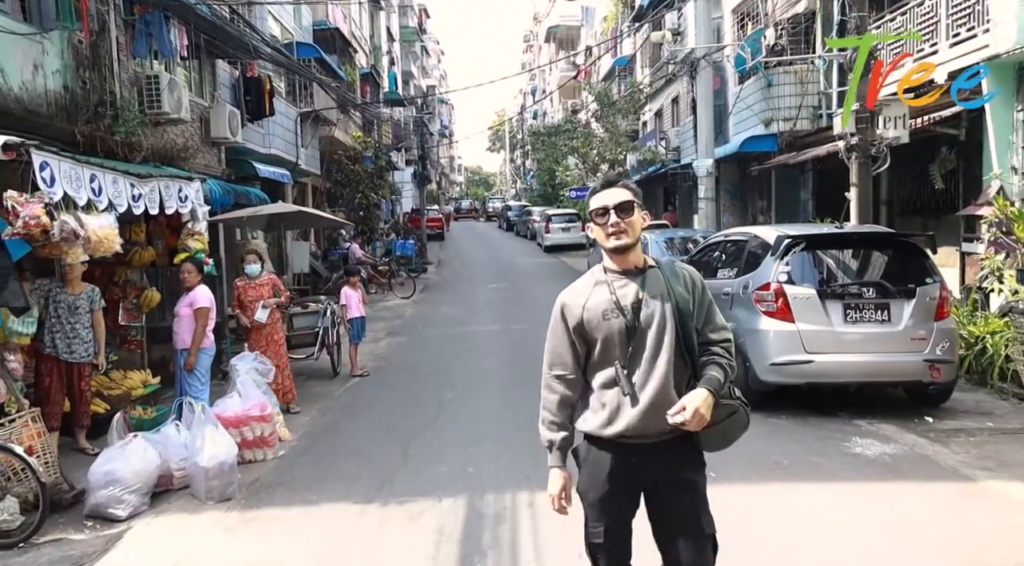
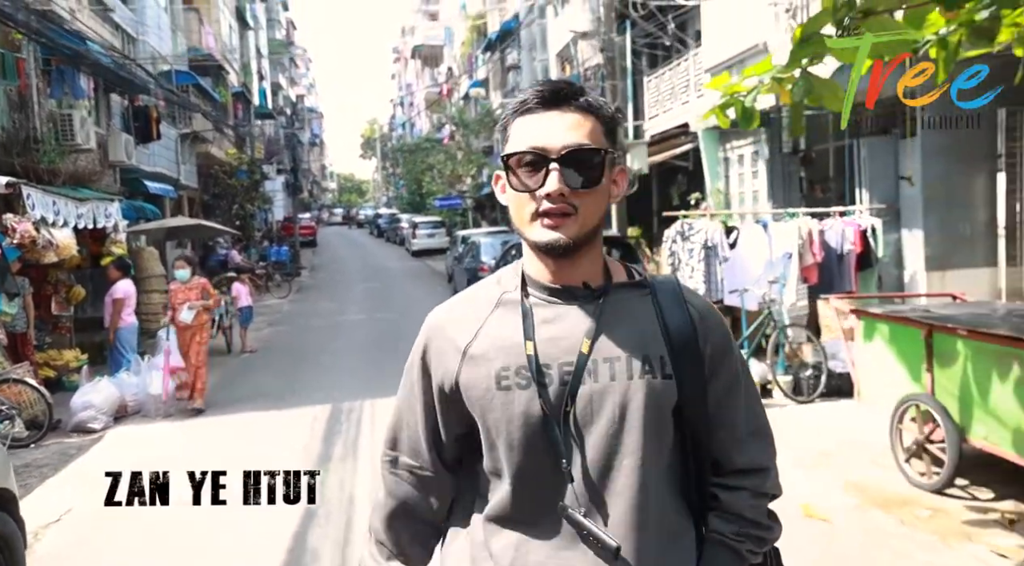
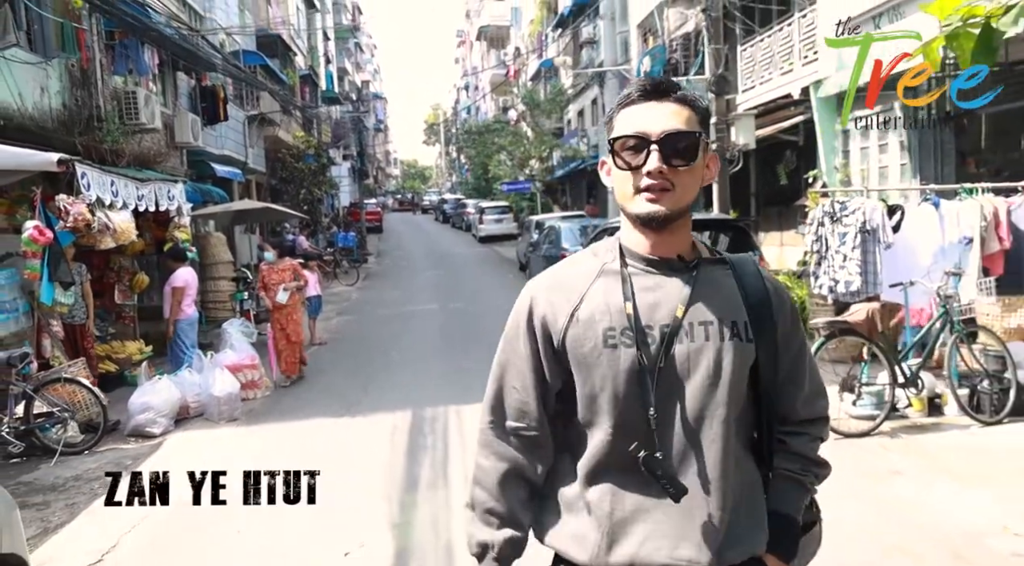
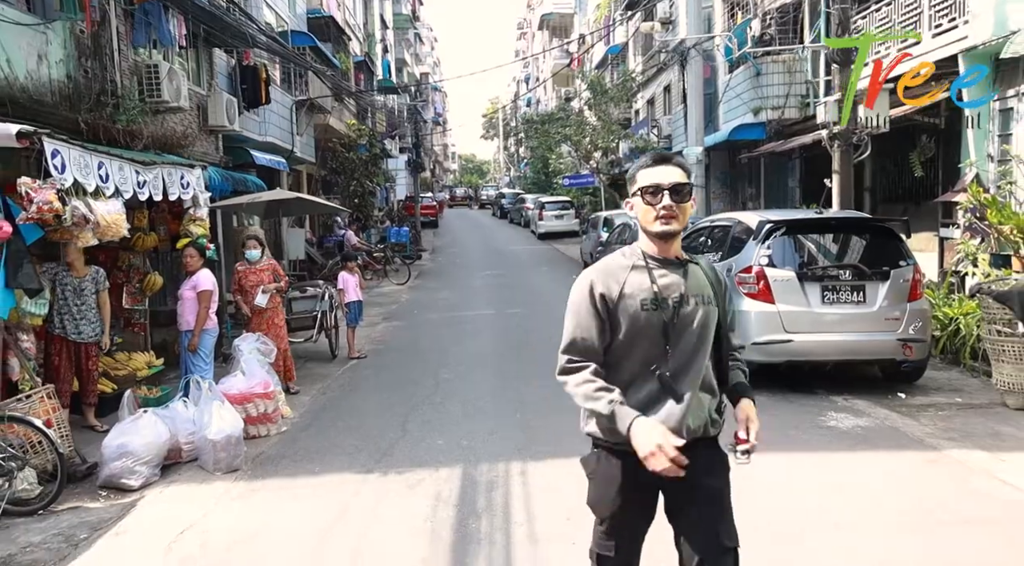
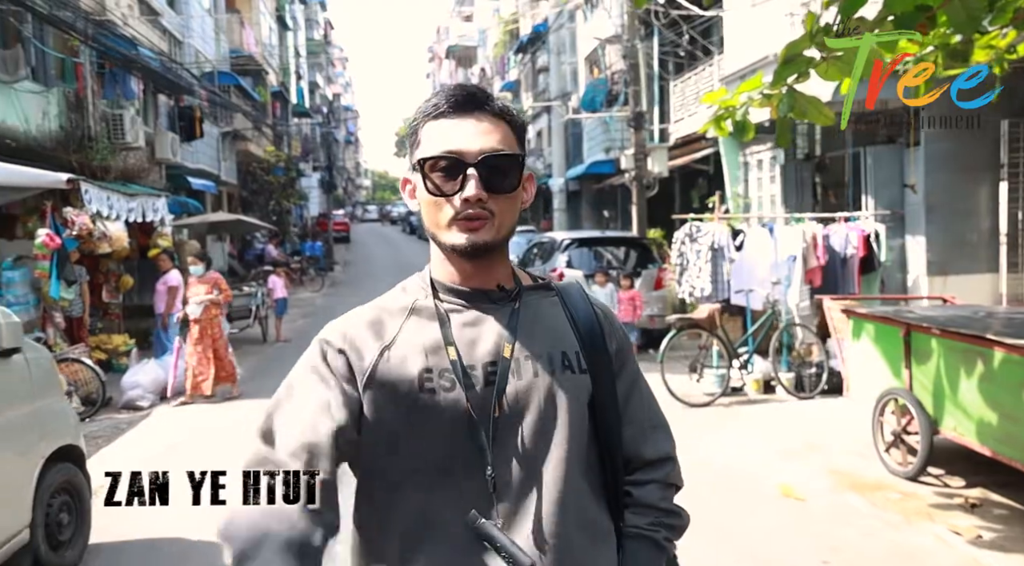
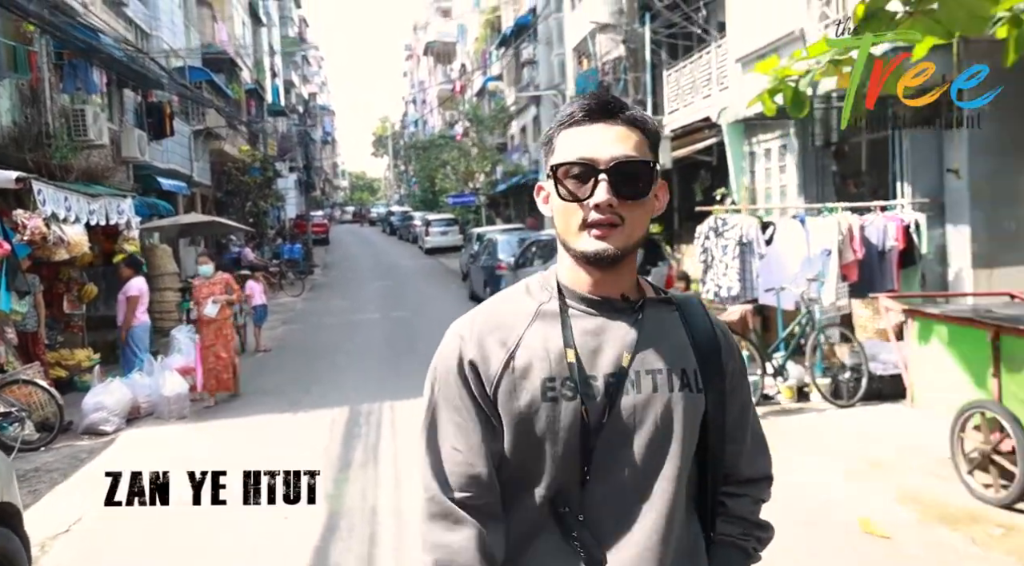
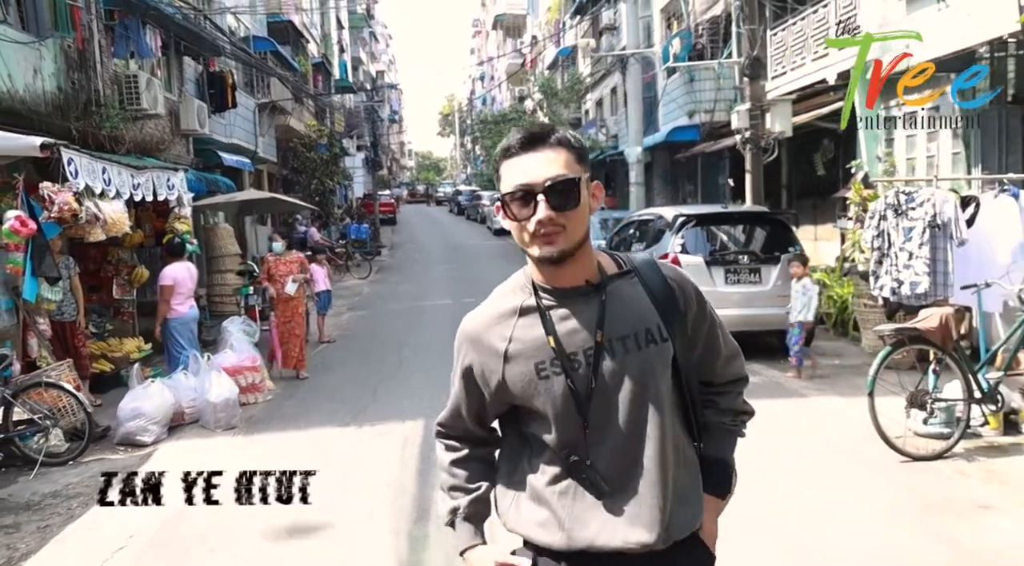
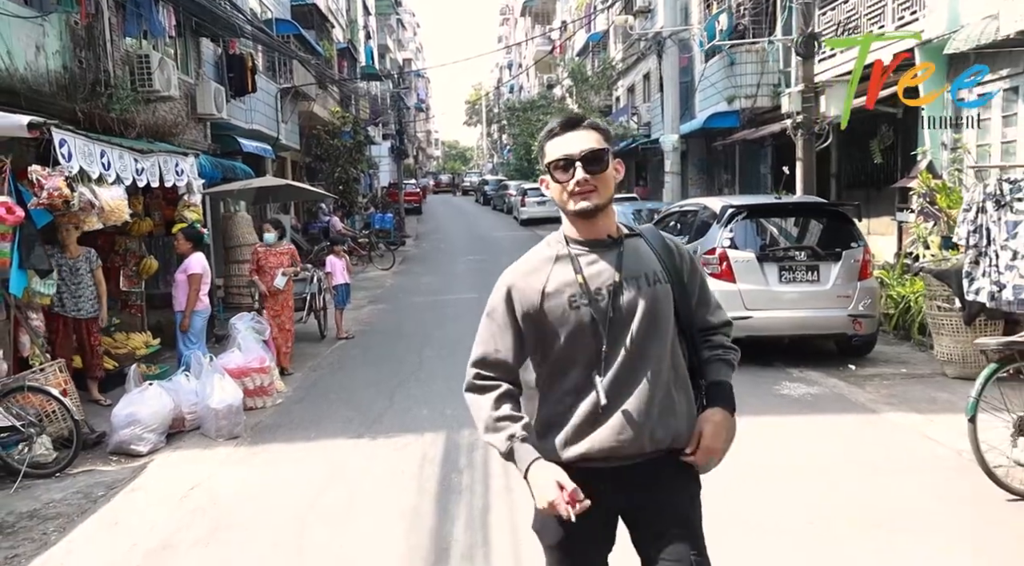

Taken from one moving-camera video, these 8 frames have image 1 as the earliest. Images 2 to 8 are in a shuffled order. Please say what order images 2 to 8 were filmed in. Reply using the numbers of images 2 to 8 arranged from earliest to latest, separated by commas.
4, 8, 7, 3, 6, 2, 5
